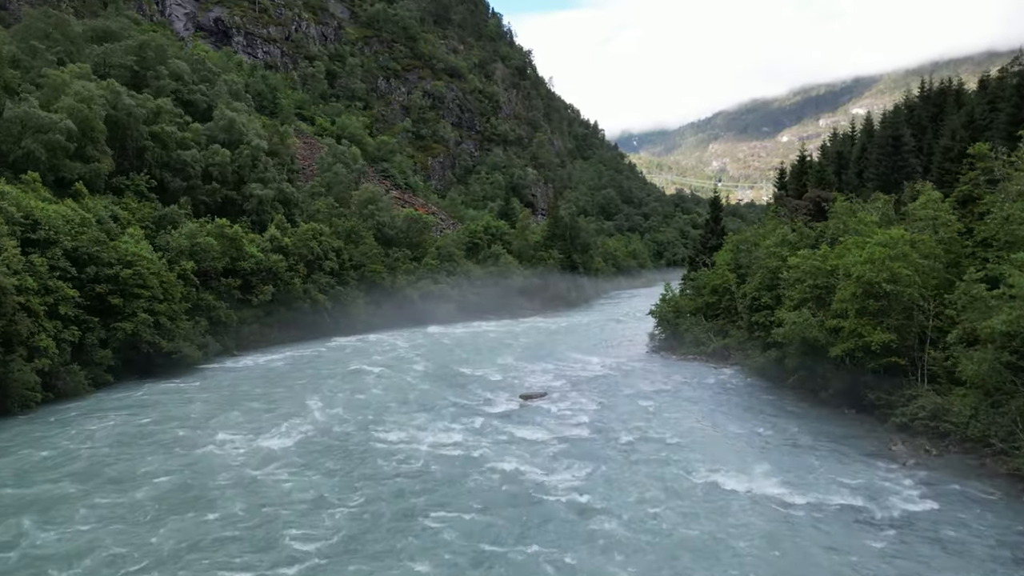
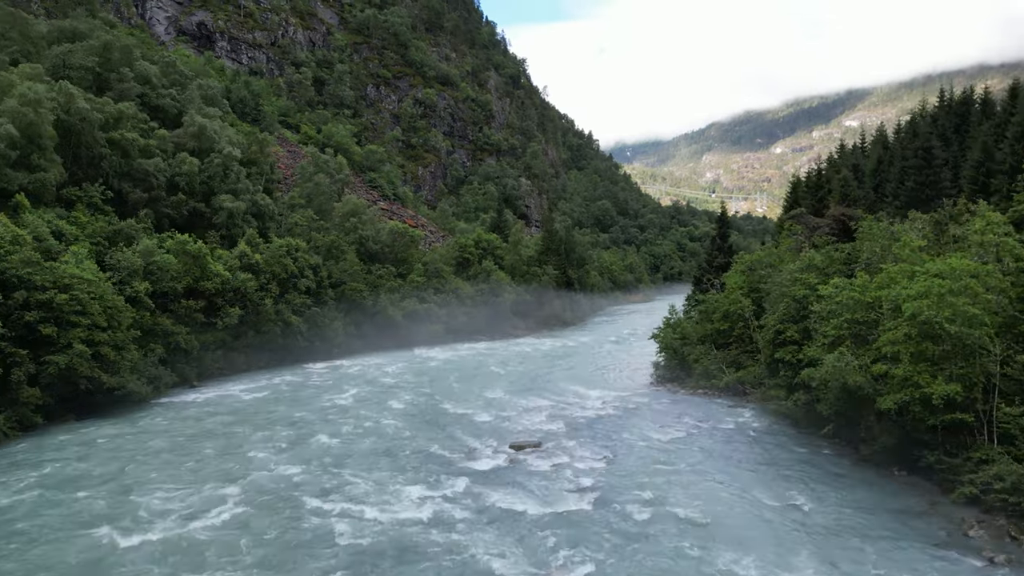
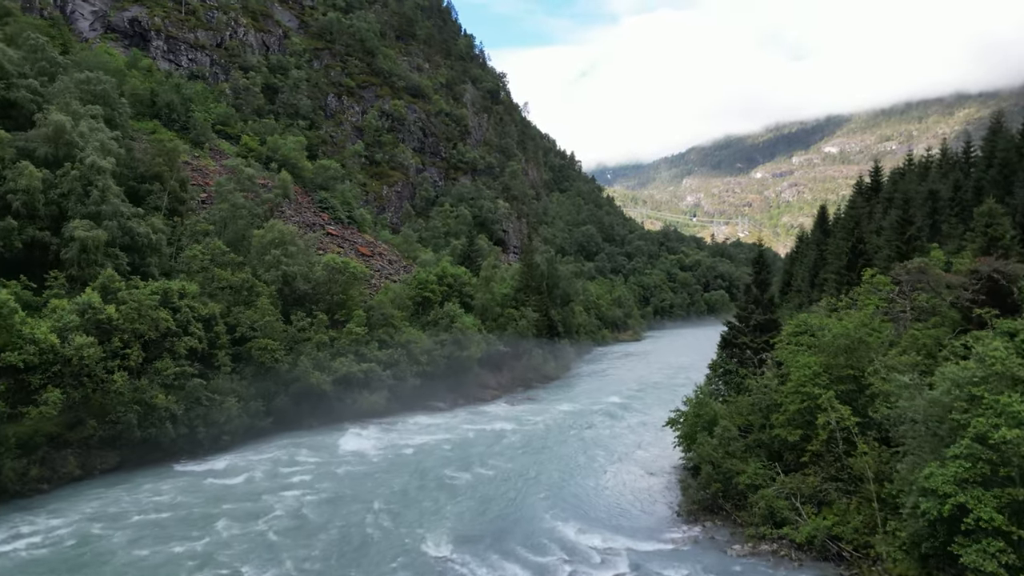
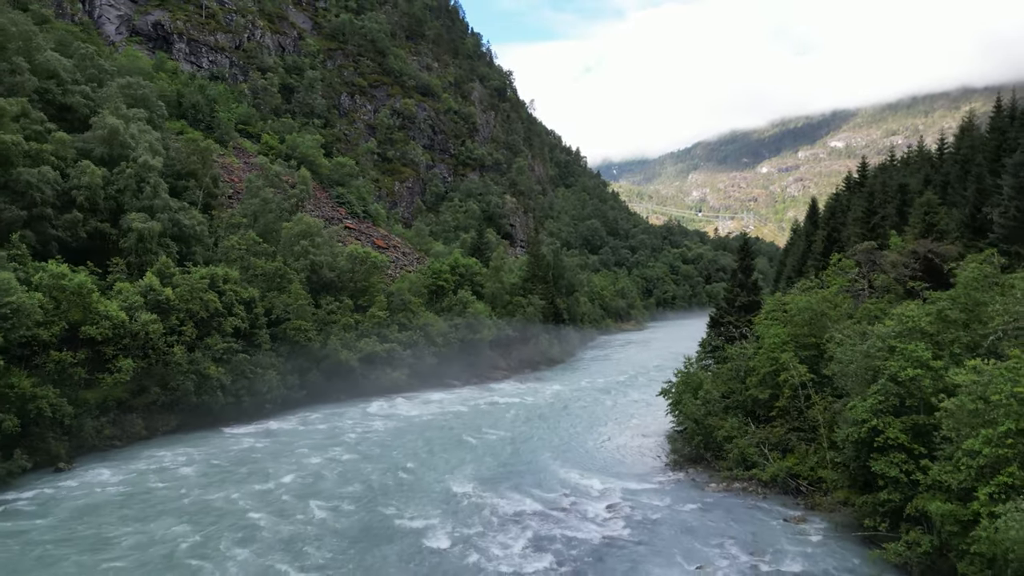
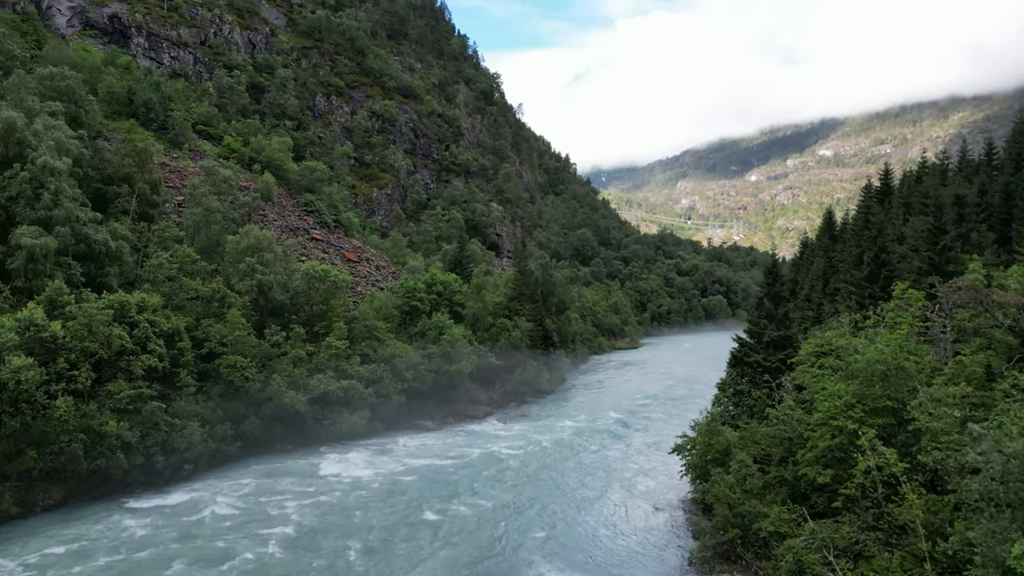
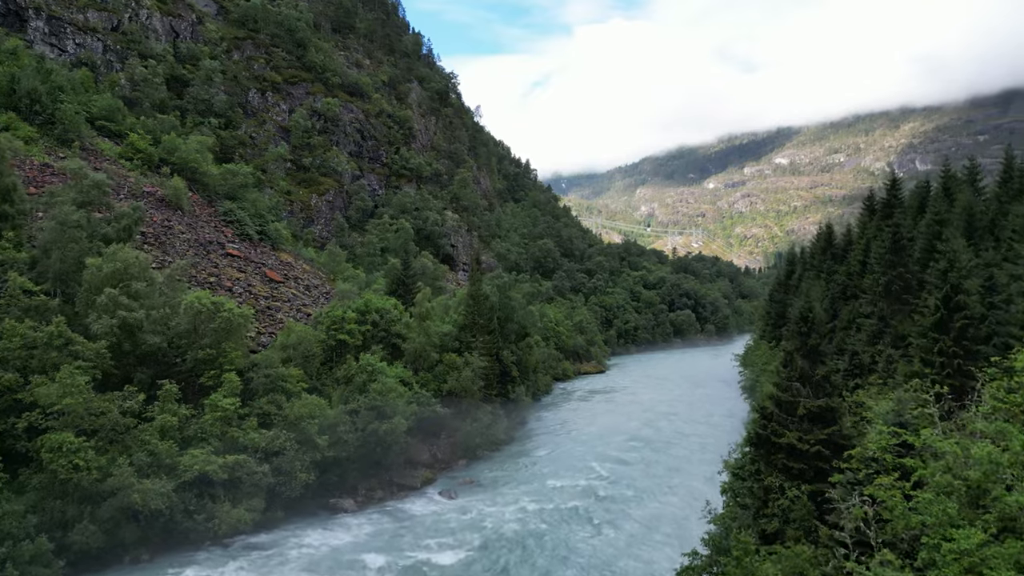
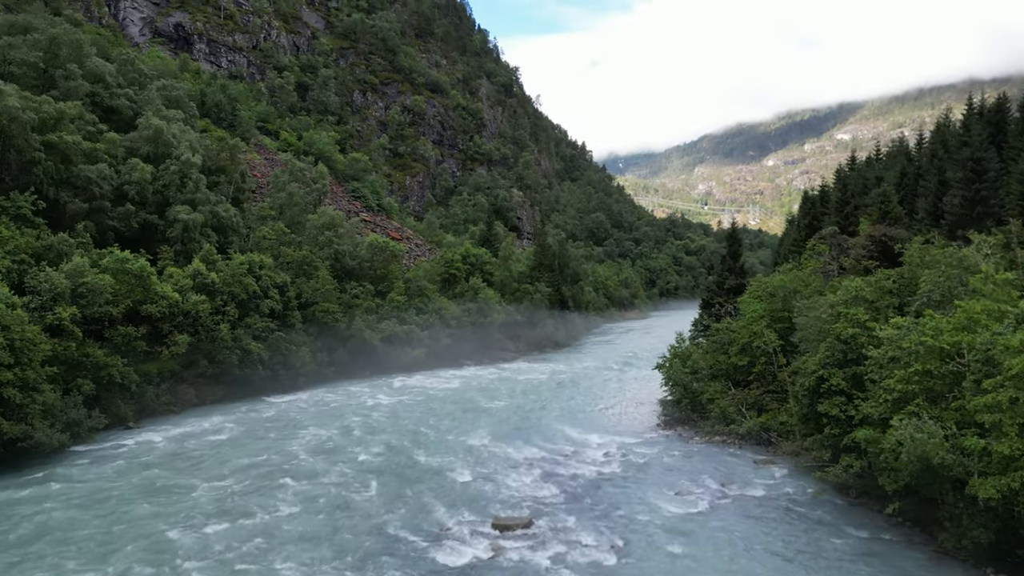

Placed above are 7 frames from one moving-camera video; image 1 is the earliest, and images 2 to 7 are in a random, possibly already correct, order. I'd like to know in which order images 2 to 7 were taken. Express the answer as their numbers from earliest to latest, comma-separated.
2, 7, 4, 3, 5, 6
